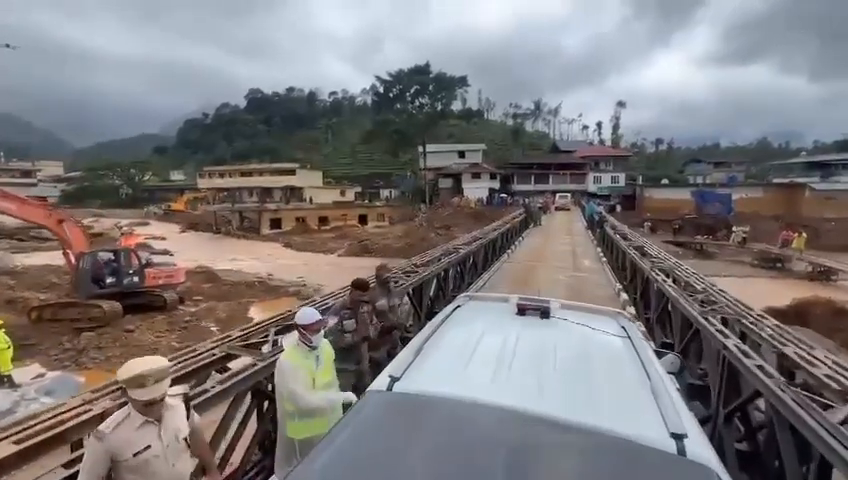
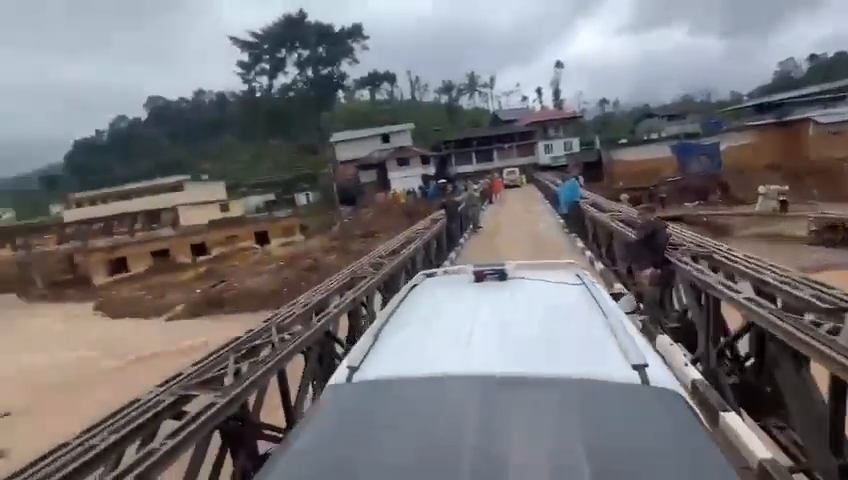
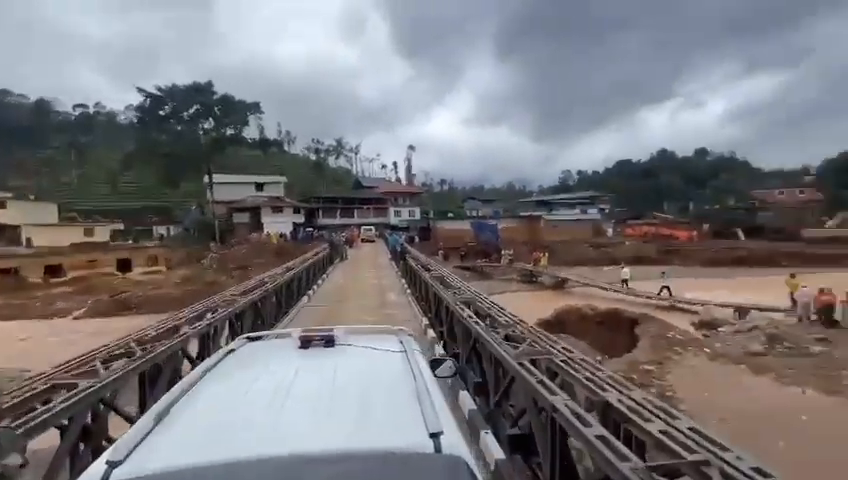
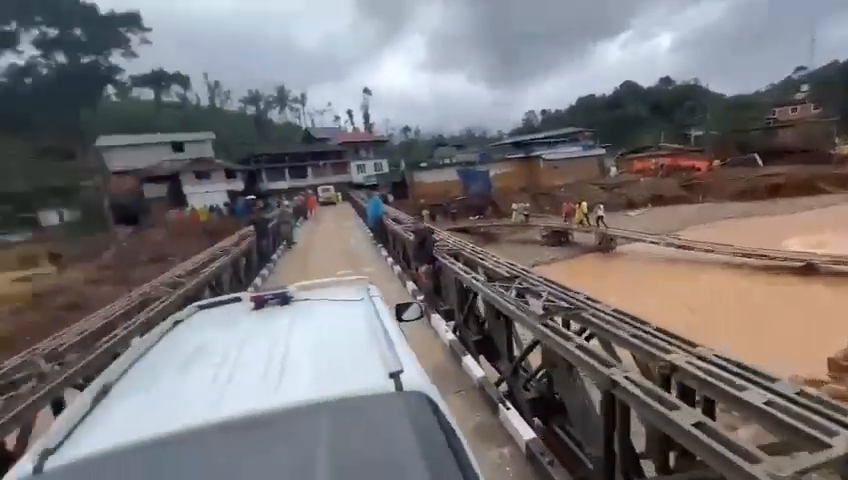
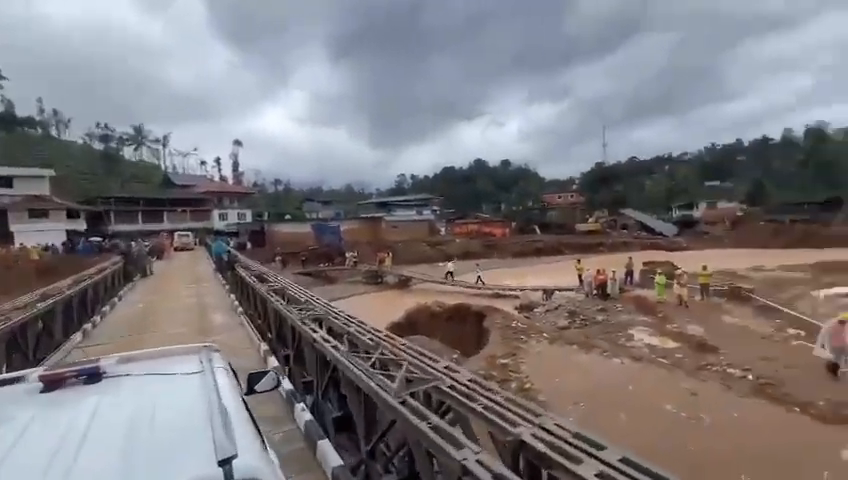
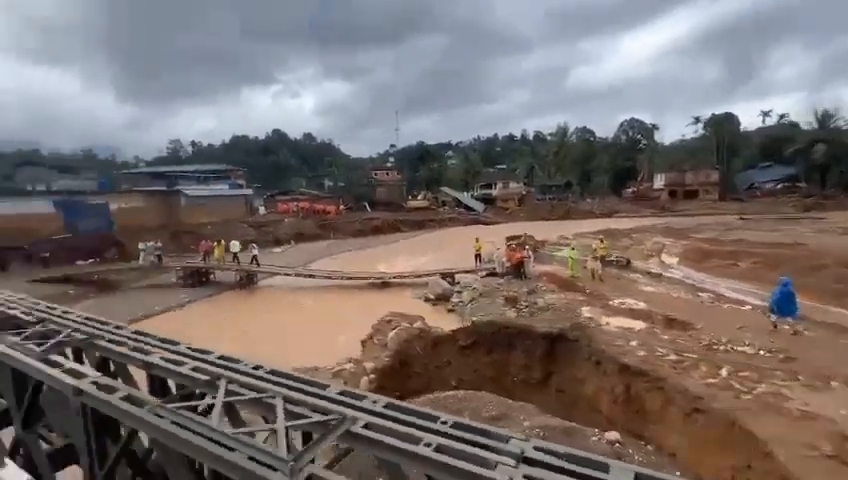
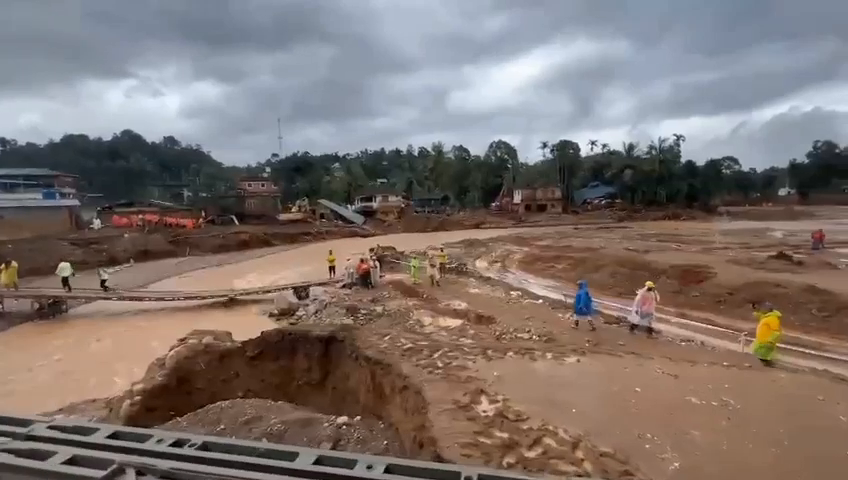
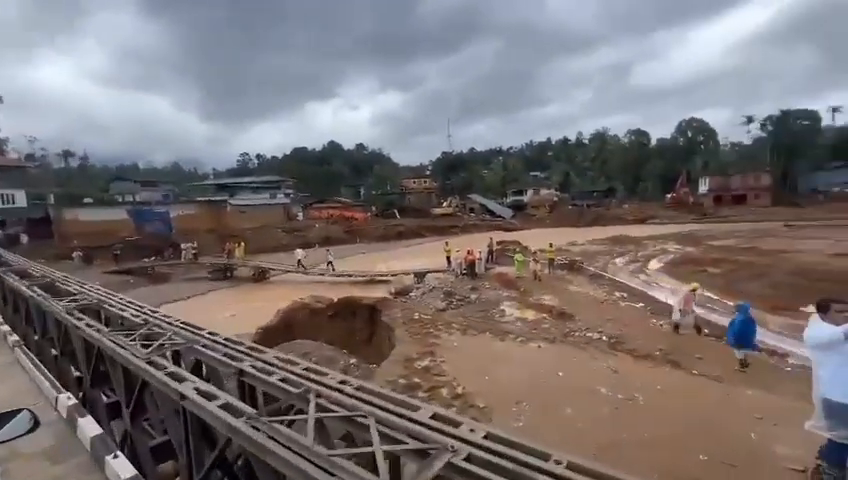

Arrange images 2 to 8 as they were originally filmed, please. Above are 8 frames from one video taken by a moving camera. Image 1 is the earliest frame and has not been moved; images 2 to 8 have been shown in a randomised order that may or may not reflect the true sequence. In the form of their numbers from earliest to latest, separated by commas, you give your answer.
3, 5, 8, 7, 6, 4, 2
